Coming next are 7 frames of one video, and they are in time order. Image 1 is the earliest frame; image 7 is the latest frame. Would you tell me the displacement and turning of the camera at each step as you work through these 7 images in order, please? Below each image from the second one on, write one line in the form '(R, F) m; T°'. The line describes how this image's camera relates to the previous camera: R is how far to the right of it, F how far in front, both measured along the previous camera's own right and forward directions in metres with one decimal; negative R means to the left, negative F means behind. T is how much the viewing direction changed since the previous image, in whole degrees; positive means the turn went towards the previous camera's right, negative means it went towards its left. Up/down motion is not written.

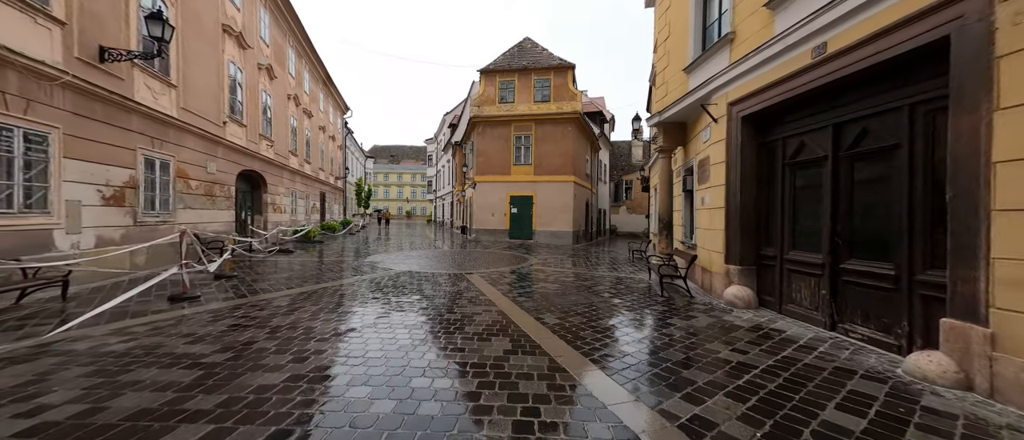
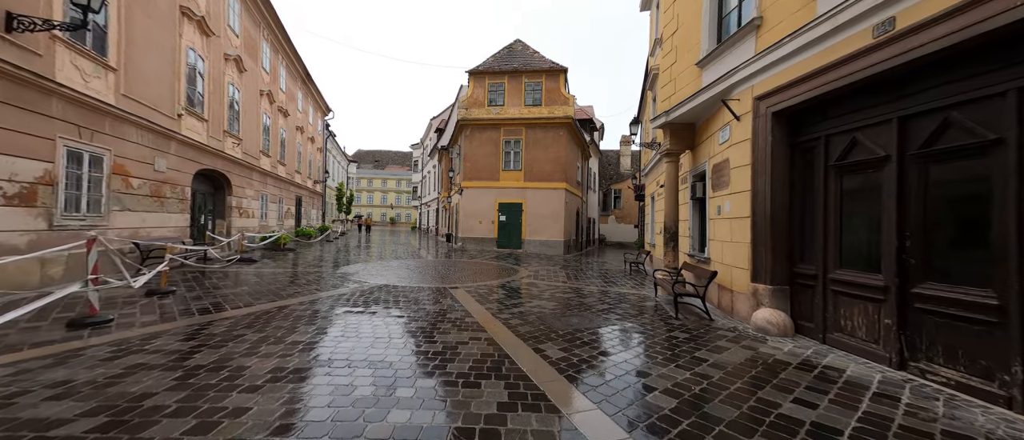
(-0.1, +0.9) m; +2°
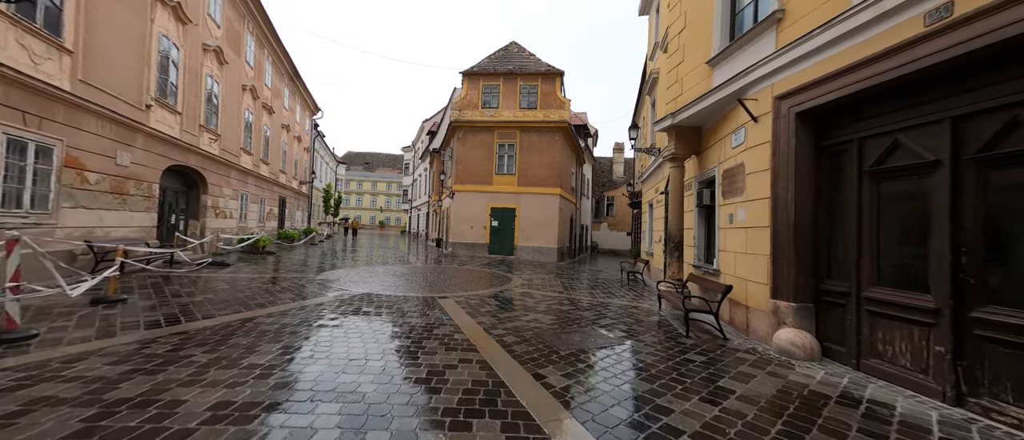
(-0.1, +0.5) m; +1°
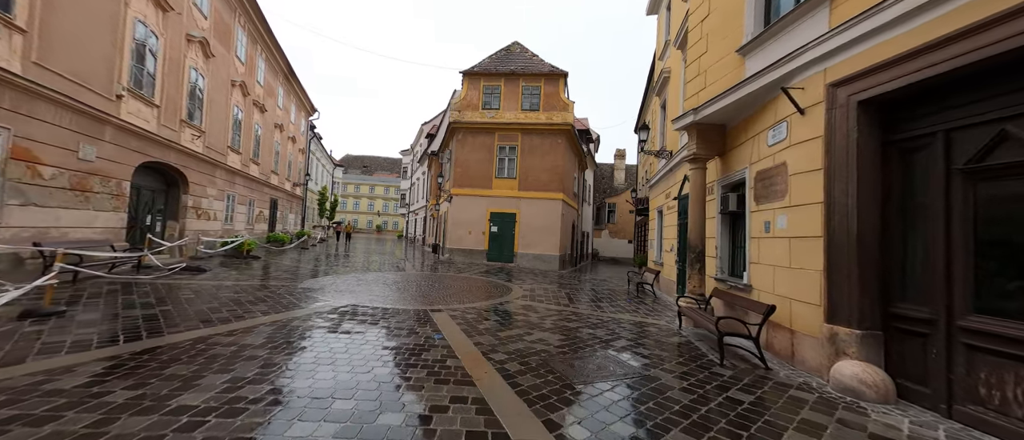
(-0.1, +0.7) m; 0°
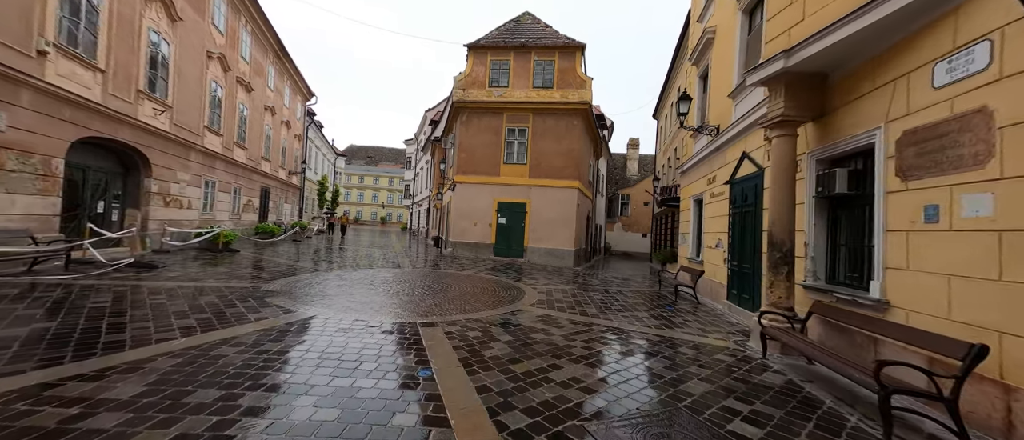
(-0.1, +1.7) m; -1°
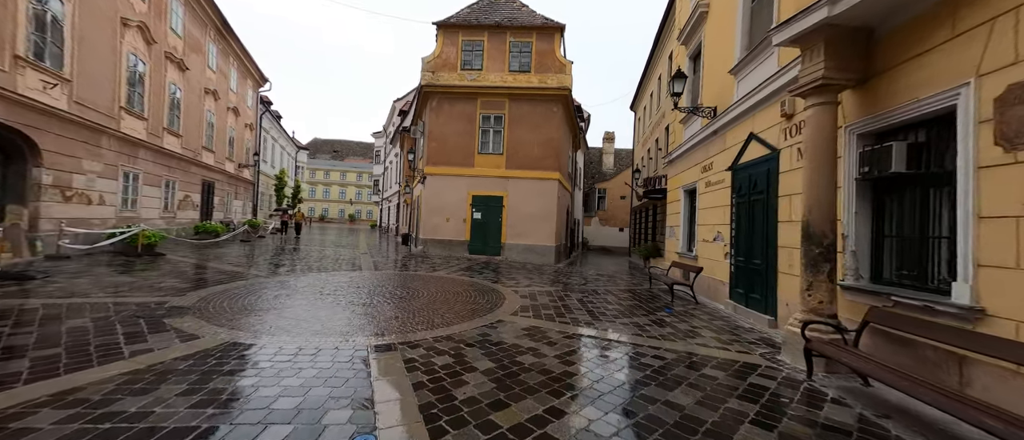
(0.0, +1.1) m; +4°
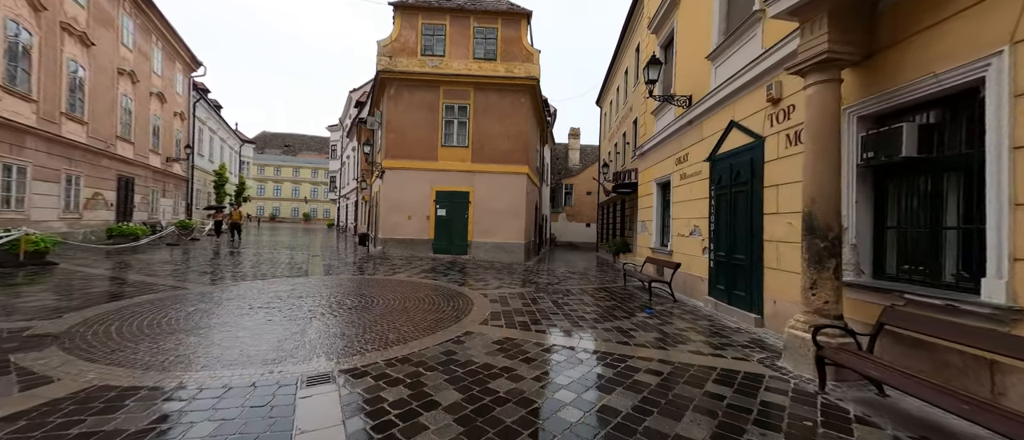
(0.0, +0.7) m; +5°
